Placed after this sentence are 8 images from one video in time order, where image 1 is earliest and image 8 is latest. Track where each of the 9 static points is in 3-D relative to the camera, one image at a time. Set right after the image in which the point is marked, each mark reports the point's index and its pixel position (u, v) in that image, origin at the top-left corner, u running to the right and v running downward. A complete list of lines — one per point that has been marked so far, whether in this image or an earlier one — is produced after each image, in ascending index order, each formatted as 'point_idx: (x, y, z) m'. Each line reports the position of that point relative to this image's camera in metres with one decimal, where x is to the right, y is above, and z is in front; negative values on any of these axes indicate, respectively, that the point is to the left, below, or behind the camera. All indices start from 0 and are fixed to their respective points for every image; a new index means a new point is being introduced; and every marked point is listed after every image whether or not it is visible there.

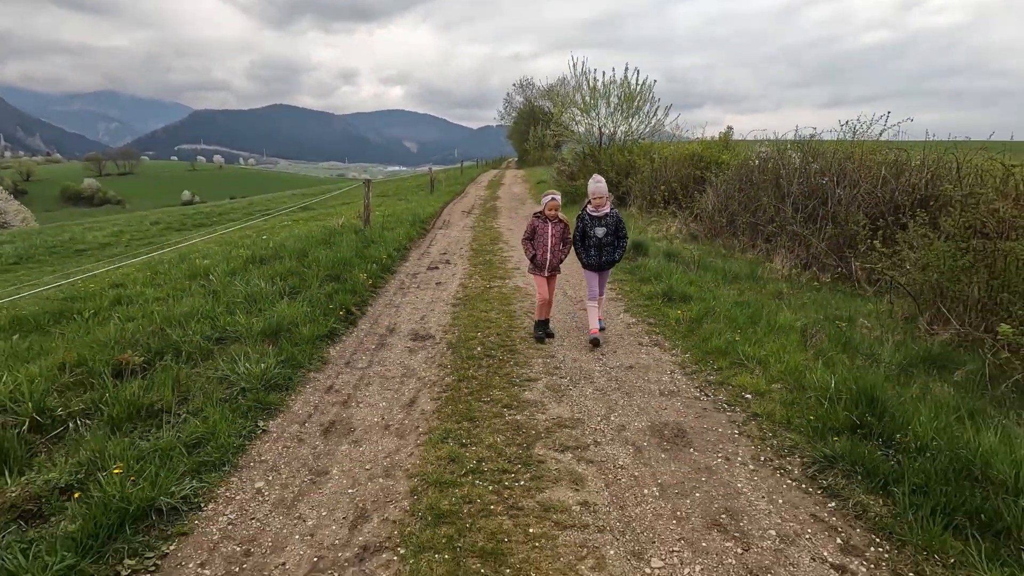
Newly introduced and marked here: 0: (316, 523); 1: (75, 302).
0: (-1.1, -1.3, +3.0) m
1: (-5.7, -0.2, +7.0) m
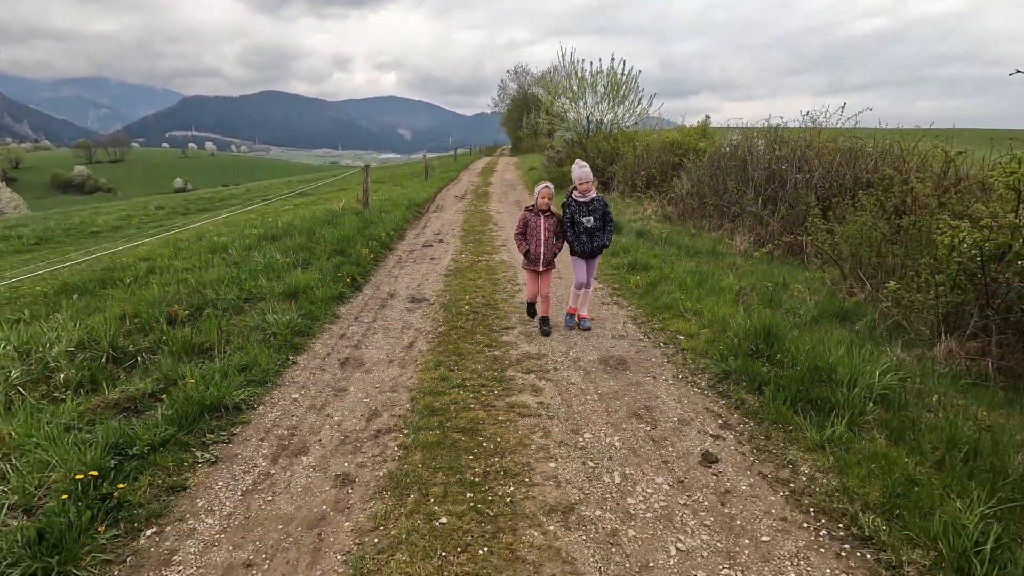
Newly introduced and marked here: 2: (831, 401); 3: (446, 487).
0: (-1.3, -1.0, +4.1) m
1: (-5.9, +0.2, +8.0) m
2: (+2.2, -0.8, +3.7) m
3: (-0.4, -1.1, +3.1) m
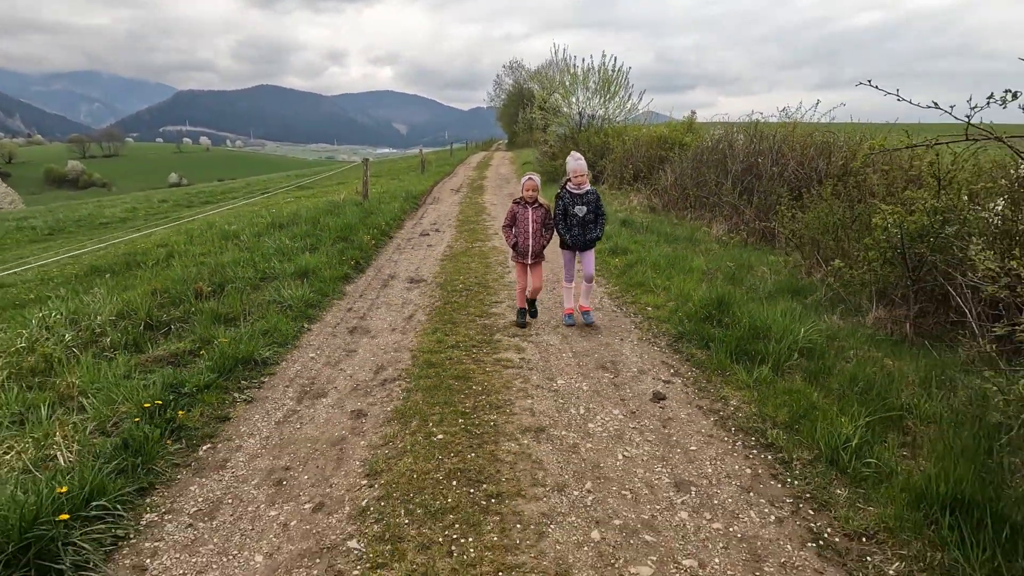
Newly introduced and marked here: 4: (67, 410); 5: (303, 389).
0: (-1.4, -0.7, +4.8) m
1: (-6.1, +0.5, +8.6) m
2: (+2.1, -0.5, +4.4) m
3: (-0.5, -0.9, +3.9) m
4: (-3.1, -0.8, +3.7) m
5: (-1.7, -0.8, +4.4) m
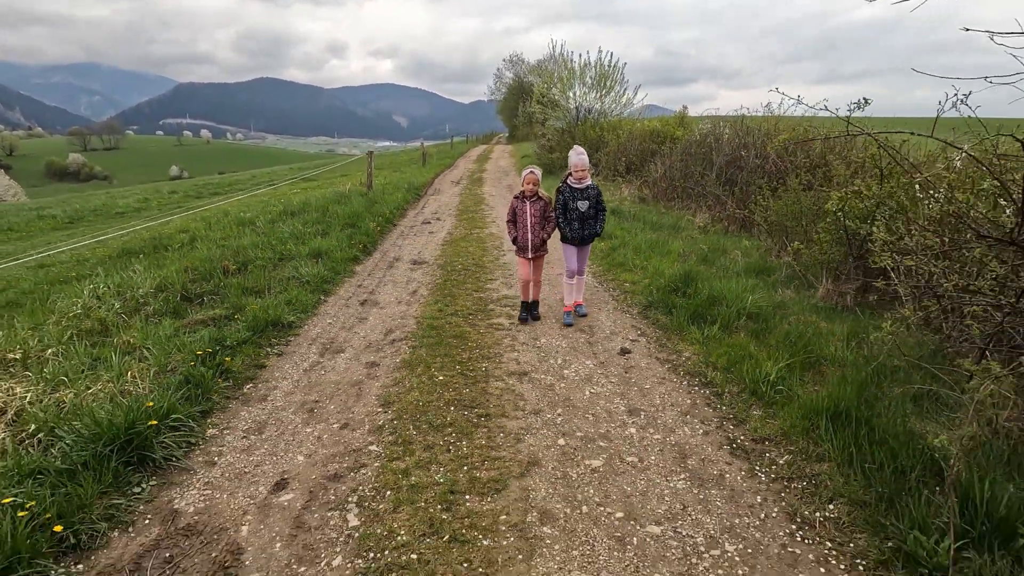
0: (-1.5, -0.5, +5.5) m
1: (-6.1, +0.8, +9.4) m
2: (+2.0, -0.3, +5.2) m
3: (-0.6, -0.6, +4.6) m
4: (-3.2, -0.6, +4.5) m
5: (-1.8, -0.6, +5.2) m
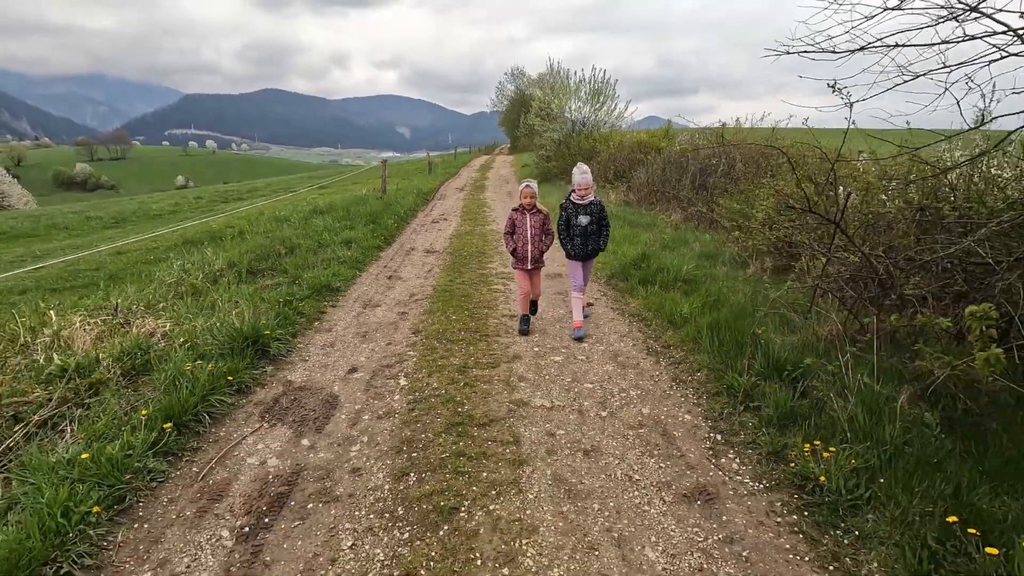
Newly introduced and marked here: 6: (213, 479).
0: (-1.6, -0.1, +7.3) m
1: (-6.2, +1.1, +11.2) m
2: (+1.9, +0.1, +6.9) m
3: (-0.7, -0.3, +6.3) m
4: (-3.3, -0.2, +6.2) m
5: (-1.9, -0.2, +6.9) m
6: (-1.8, -1.1, +3.3) m
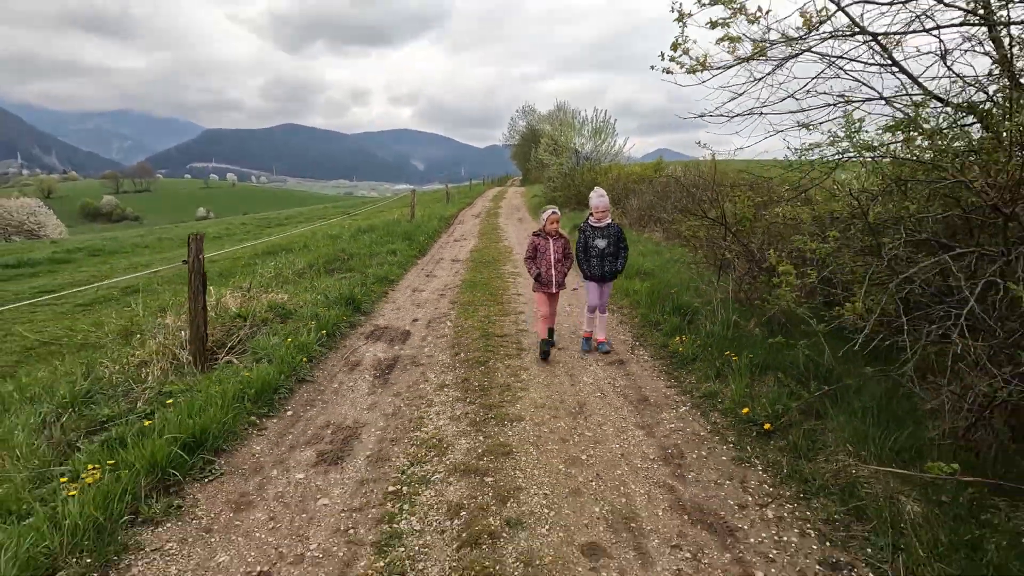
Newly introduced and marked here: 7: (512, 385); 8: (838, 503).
0: (-1.4, +0.1, +9.9) m
1: (-6.0, +1.1, +14.0) m
2: (+2.0, +0.3, +9.5) m
3: (-0.6, -0.1, +9.0) m
4: (-3.2, 0.0, +9.0) m
5: (-1.8, 0.0, +9.6) m
6: (-1.8, -0.8, +6.0) m
7: (0.0, -0.9, +5.0) m
8: (+1.8, -1.2, +3.1) m
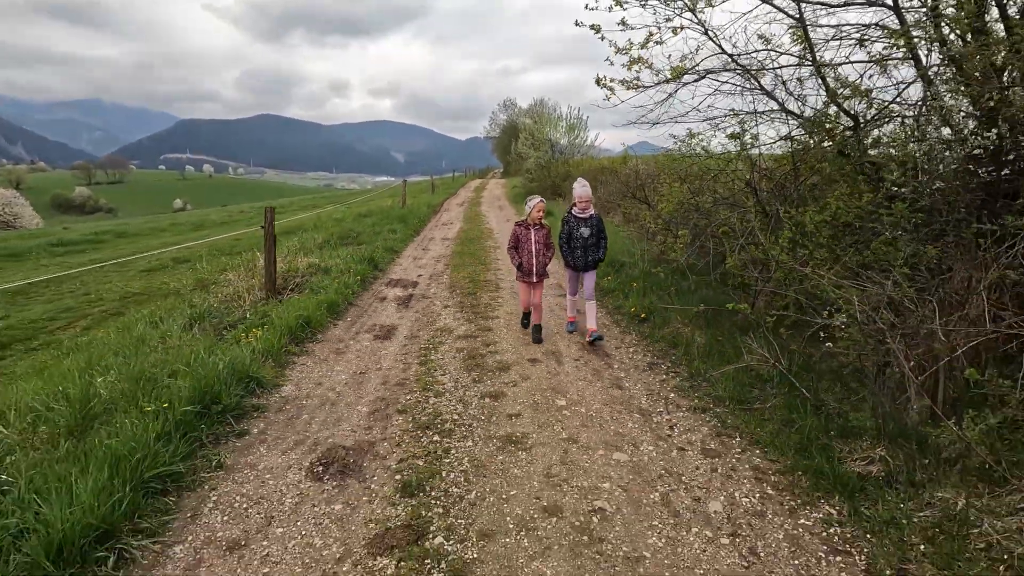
0: (-1.9, +0.8, +12.4) m
1: (-6.6, +1.8, +16.3) m
2: (+1.6, +1.0, +12.1) m
3: (-1.0, +0.6, +11.5) m
4: (-3.6, +0.7, +11.4) m
5: (-2.2, +0.7, +12.1) m
6: (-2.1, -0.1, +8.5) m
7: (-0.3, -0.2, +7.5) m
8: (+1.6, -0.6, +5.7) m
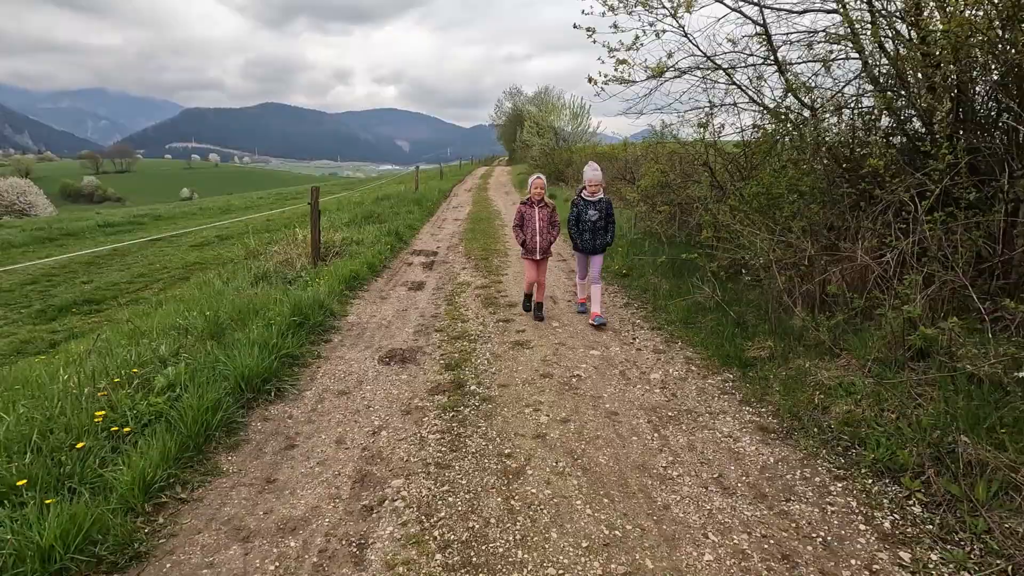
0: (-1.7, +1.5, +14.0) m
1: (-6.4, +2.6, +17.9) m
2: (+1.8, +1.7, +13.7) m
3: (-0.8, +1.3, +13.1) m
4: (-3.4, +1.4, +13.0) m
5: (-2.0, +1.4, +13.6) m
6: (-2.0, +0.5, +10.0) m
7: (-0.2, +0.4, +9.1) m
8: (+1.7, 0.0, +7.3) m
